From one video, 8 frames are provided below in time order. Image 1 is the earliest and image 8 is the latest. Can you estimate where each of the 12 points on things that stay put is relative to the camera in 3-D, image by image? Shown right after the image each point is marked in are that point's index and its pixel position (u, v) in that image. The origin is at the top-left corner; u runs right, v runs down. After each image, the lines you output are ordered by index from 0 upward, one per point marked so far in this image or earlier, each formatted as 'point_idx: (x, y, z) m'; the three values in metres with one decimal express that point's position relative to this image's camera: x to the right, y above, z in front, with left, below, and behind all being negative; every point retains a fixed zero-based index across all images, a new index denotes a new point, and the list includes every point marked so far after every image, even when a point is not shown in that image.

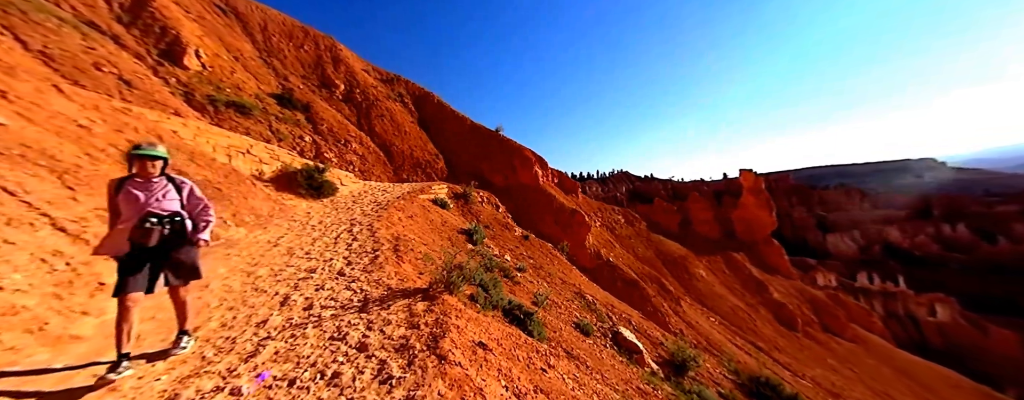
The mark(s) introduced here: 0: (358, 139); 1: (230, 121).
0: (-9.7, +3.9, +18.5) m
1: (-13.6, +3.8, +14.2) m
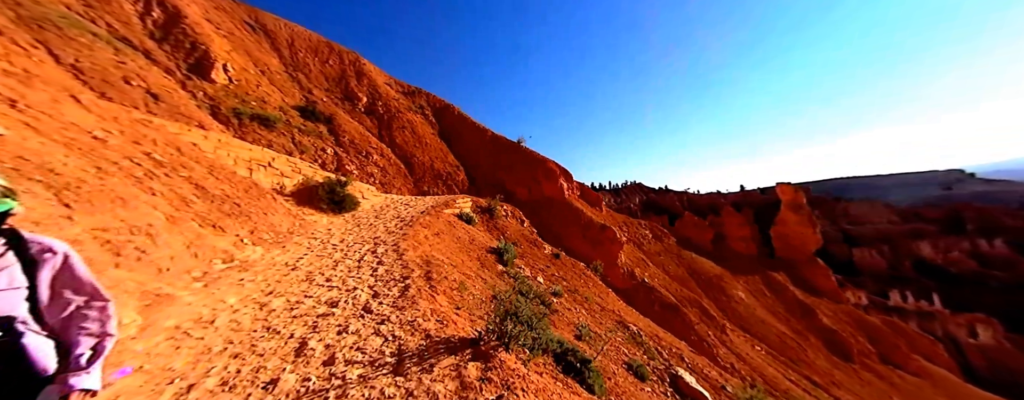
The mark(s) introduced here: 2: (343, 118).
0: (-8.2, +3.1, +18.0) m
1: (-12.3, +3.1, +13.9) m
2: (-10.8, +5.2, +18.7) m
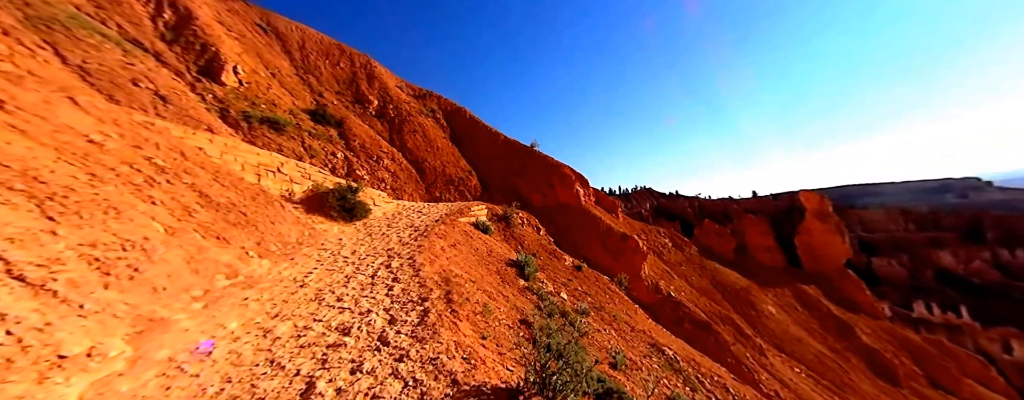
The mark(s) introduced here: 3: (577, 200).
0: (-7.3, +2.7, +17.5) m
1: (-11.5, +2.9, +13.5) m
2: (-9.9, +4.9, +18.3) m
3: (+4.0, -0.1, +17.7) m
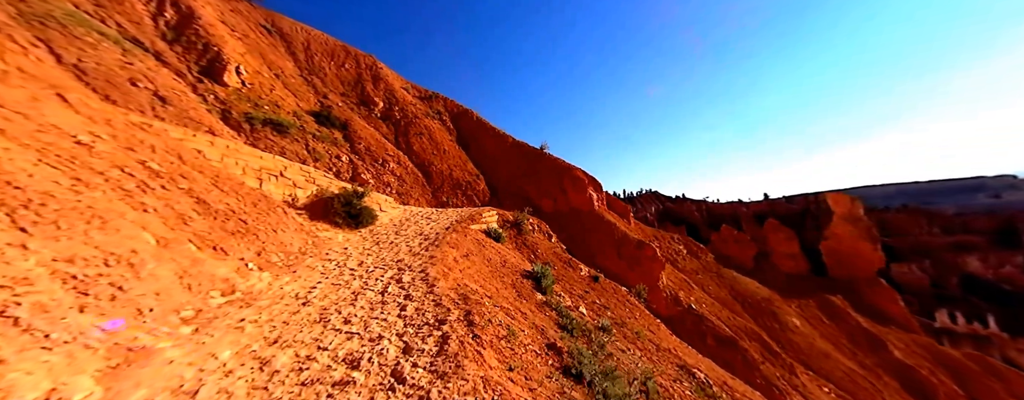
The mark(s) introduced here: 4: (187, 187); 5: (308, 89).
0: (-6.7, +2.4, +17.0) m
1: (-10.9, +2.7, +13.0) m
2: (-9.3, +4.6, +17.8) m
3: (+4.6, -0.4, +17.1) m
4: (-8.0, +0.3, +7.2) m
5: (-13.1, +7.1, +18.8) m
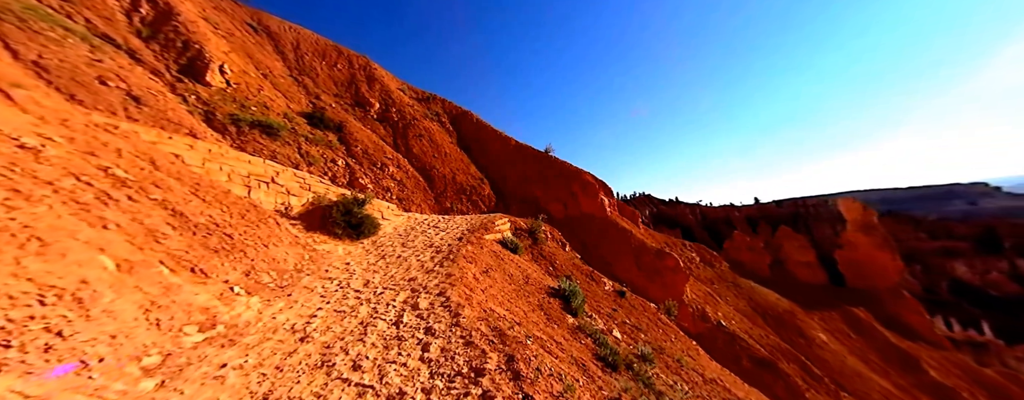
0: (-6.4, +2.1, +16.0) m
1: (-10.5, +2.3, +11.9) m
2: (-9.0, +4.2, +16.7) m
3: (+5.0, -0.6, +16.3) m
4: (-7.4, +0.1, +6.2) m
5: (-12.8, +6.6, +17.6) m
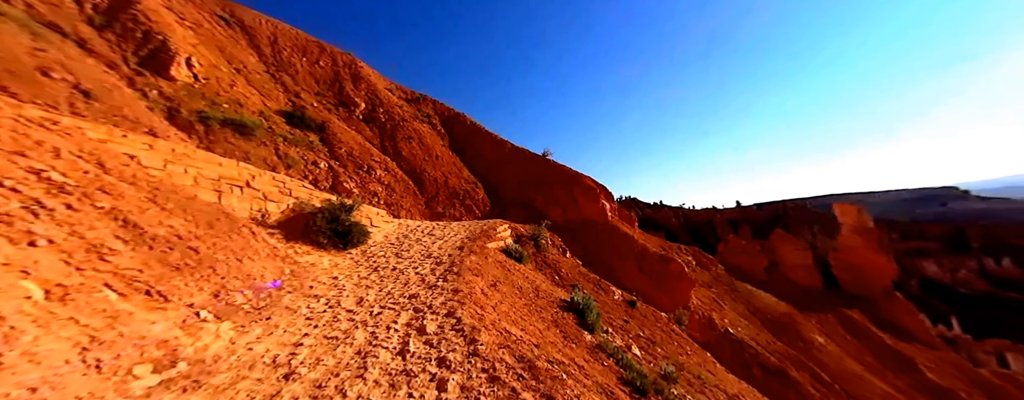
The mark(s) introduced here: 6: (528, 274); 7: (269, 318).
0: (-6.6, +1.8, +15.0) m
1: (-10.5, +2.1, +10.7) m
2: (-9.3, +3.9, +15.7) m
3: (+4.7, -0.8, +16.0) m
4: (-7.1, -0.1, +5.2) m
5: (-13.2, +6.3, +16.4) m
6: (+0.4, -2.0, +8.1) m
7: (-4.3, -2.1, +5.3) m
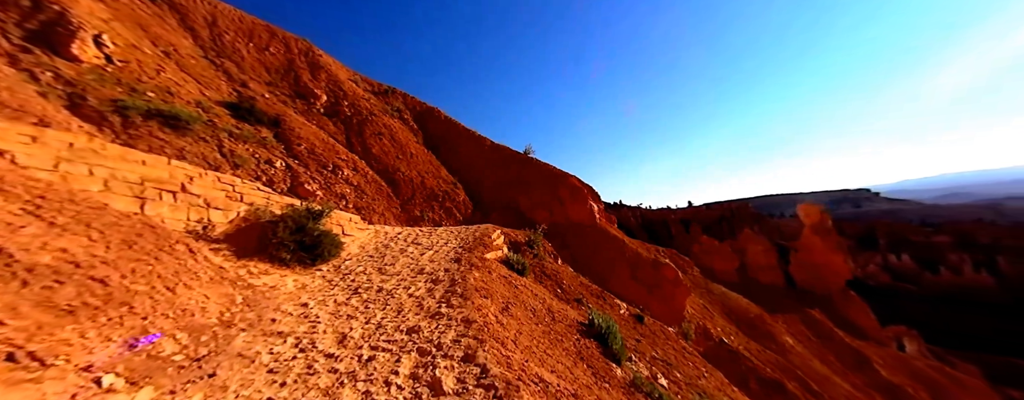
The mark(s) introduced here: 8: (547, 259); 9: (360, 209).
0: (-7.3, +1.7, +13.4) m
1: (-10.7, +1.8, +8.7) m
2: (-10.1, +3.7, +13.7) m
3: (+3.9, -0.8, +15.5) m
4: (-6.7, -0.3, +3.5) m
5: (-14.0, +6.0, +14.0) m
6: (+0.5, -2.1, +7.2) m
7: (-3.9, -2.2, +3.9) m
8: (+1.2, -1.9, +10.0) m
9: (-6.1, -0.4, +11.9) m
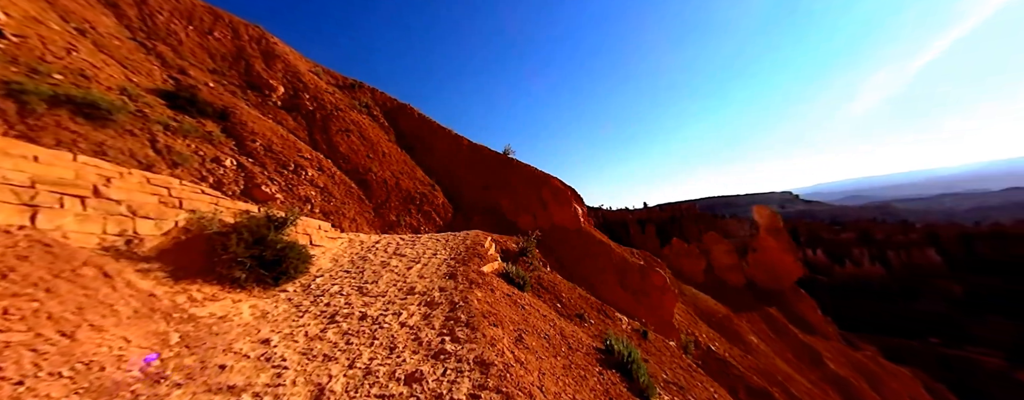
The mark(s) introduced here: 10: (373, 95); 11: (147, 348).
0: (-7.8, +1.5, +11.9) m
1: (-10.8, +1.6, +6.9) m
2: (-10.6, +3.5, +12.0) m
3: (+3.1, -0.9, +15.0) m
4: (-6.3, -0.4, +2.1) m
5: (-14.6, +5.8, +11.9) m
6: (+0.6, -2.2, +6.5) m
7: (-3.5, -2.3, +2.7) m
8: (+1.0, -2.0, +9.3) m
9: (-6.4, -0.6, +10.5) m
10: (-8.6, +6.7, +18.8) m
11: (-4.8, -1.9, +3.8) m
